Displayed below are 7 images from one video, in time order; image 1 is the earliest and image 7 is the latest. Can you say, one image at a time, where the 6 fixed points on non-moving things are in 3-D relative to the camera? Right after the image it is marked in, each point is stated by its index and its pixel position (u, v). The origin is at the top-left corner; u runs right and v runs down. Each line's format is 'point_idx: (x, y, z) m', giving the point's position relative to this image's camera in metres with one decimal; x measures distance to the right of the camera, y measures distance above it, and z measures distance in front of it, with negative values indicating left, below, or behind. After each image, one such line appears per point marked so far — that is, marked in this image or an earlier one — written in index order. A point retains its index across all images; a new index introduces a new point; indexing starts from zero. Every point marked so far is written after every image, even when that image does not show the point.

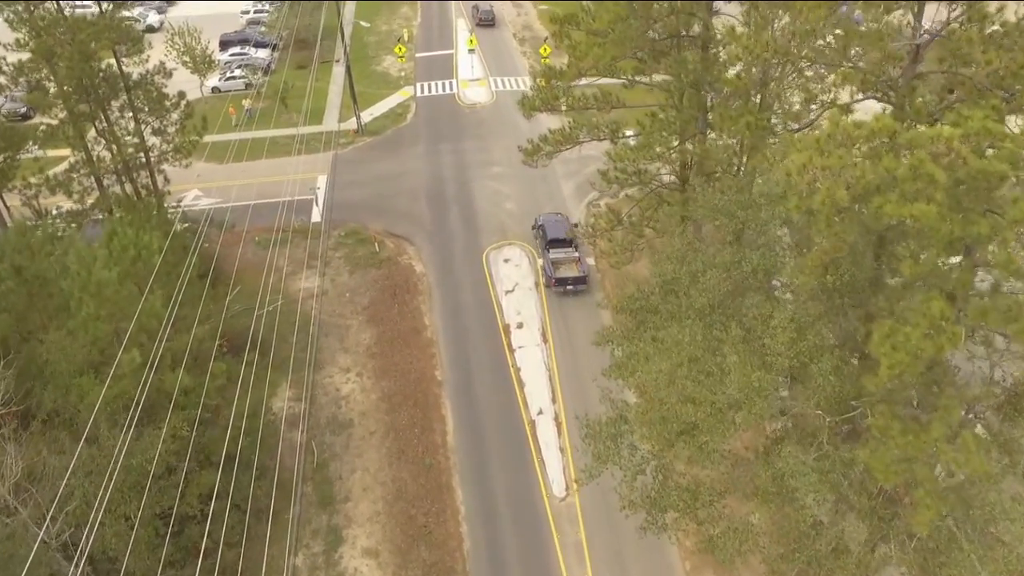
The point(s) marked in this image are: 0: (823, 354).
0: (+4.6, -1.1, +10.3) m
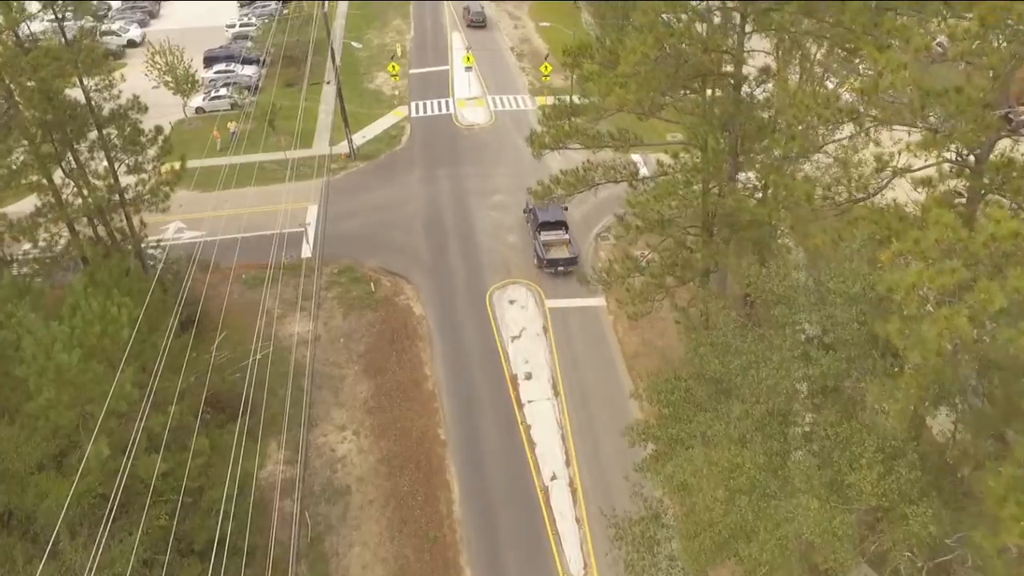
0: (+5.0, -2.5, +8.8) m
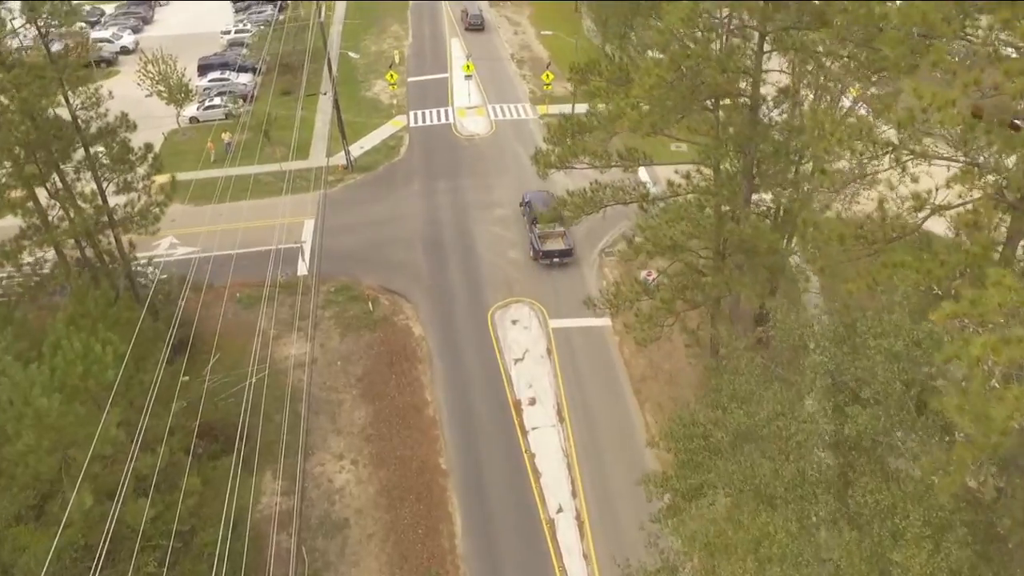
0: (+5.1, -3.1, +8.1) m
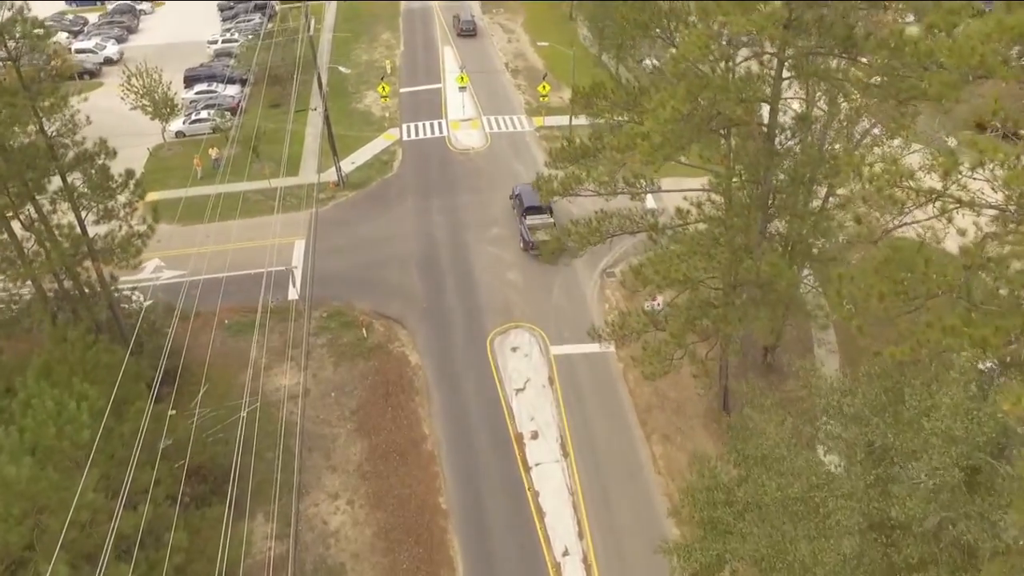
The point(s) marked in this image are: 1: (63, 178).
0: (+5.3, -3.8, +7.3) m
1: (-10.7, +2.6, +17.0) m
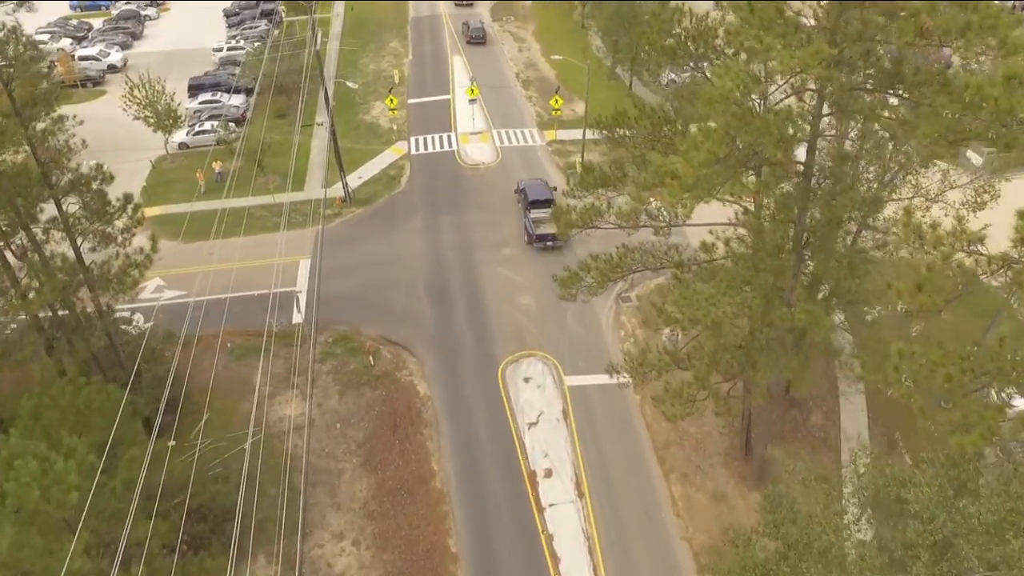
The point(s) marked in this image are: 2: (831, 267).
0: (+5.5, -4.7, +6.5) m
1: (-10.4, +1.9, +16.2) m
2: (+5.7, +0.4, +12.6) m
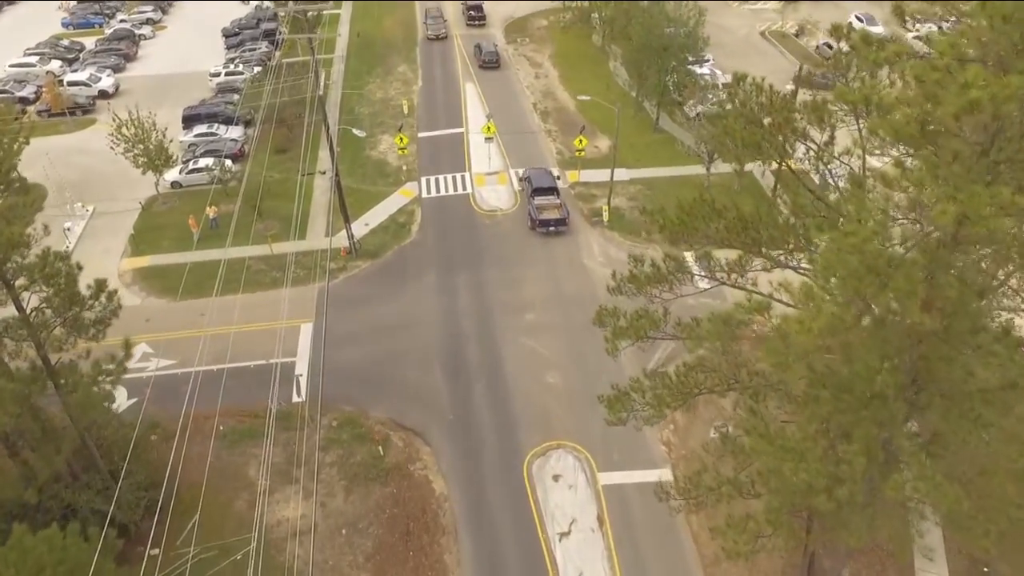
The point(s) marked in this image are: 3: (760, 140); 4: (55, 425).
0: (+6.2, -6.9, +4.1) m
1: (-9.7, -0.3, +13.9) m
2: (+6.4, -1.9, +10.3) m
3: (+3.9, +2.4, +11.4) m
4: (-9.9, -3.0, +15.5) m
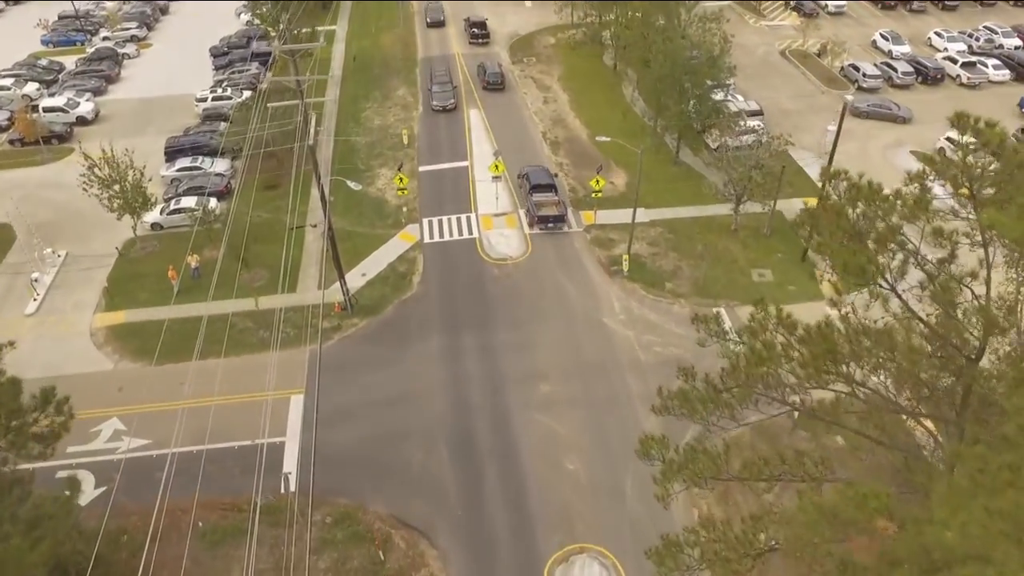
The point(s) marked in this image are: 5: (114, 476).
0: (+6.6, -8.9, +1.8) m
1: (-9.2, -2.3, +11.6) m
2: (+6.8, -3.8, +8.0) m
3: (+4.3, +0.4, +9.1) m
4: (-9.5, -5.0, +13.1) m
5: (-10.6, -4.9, +18.8) m
